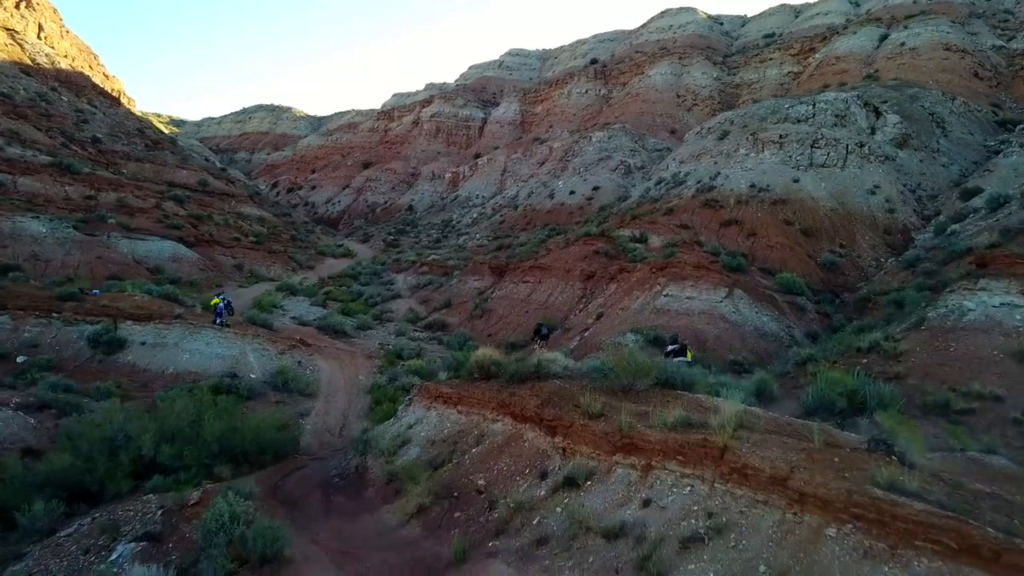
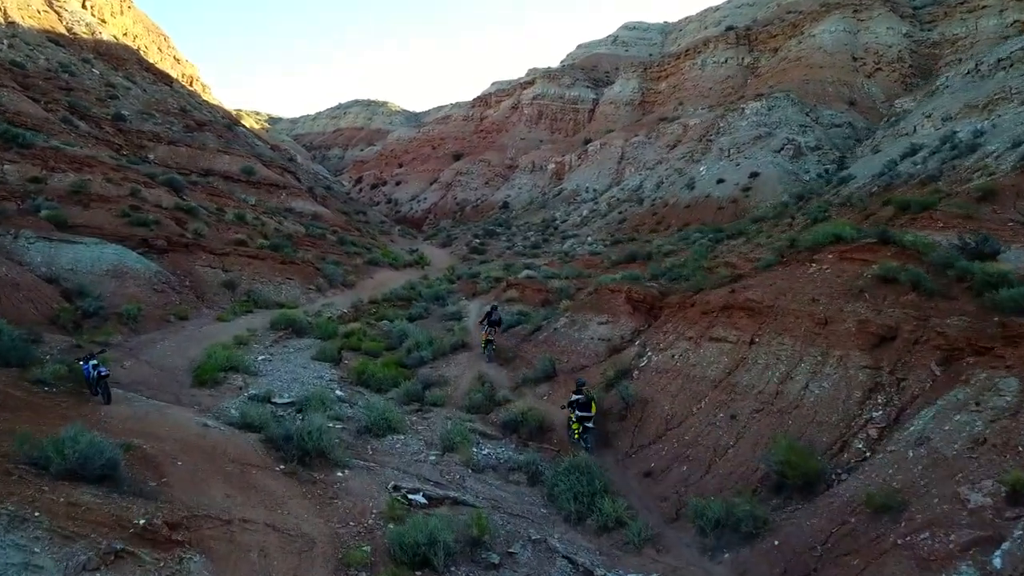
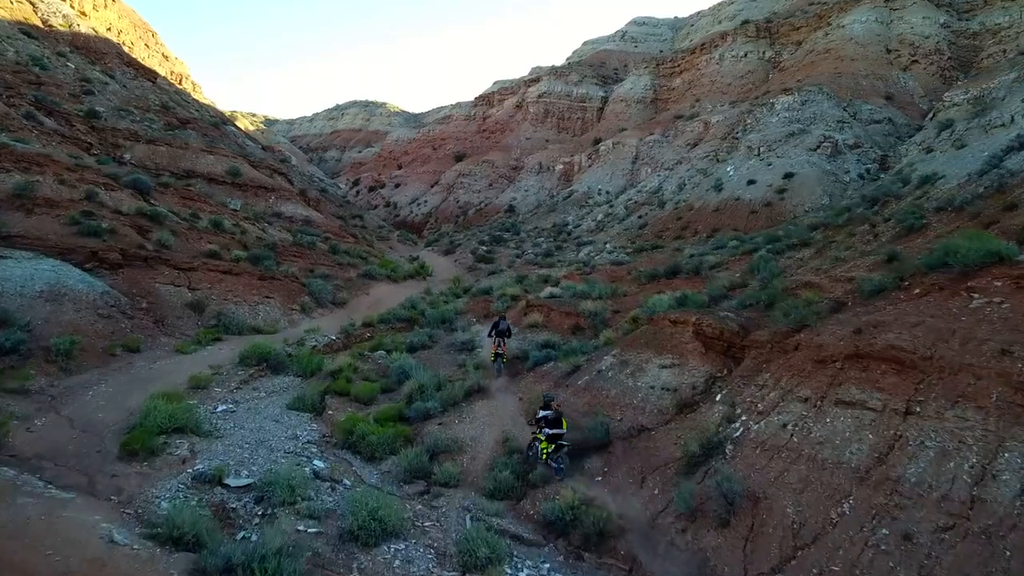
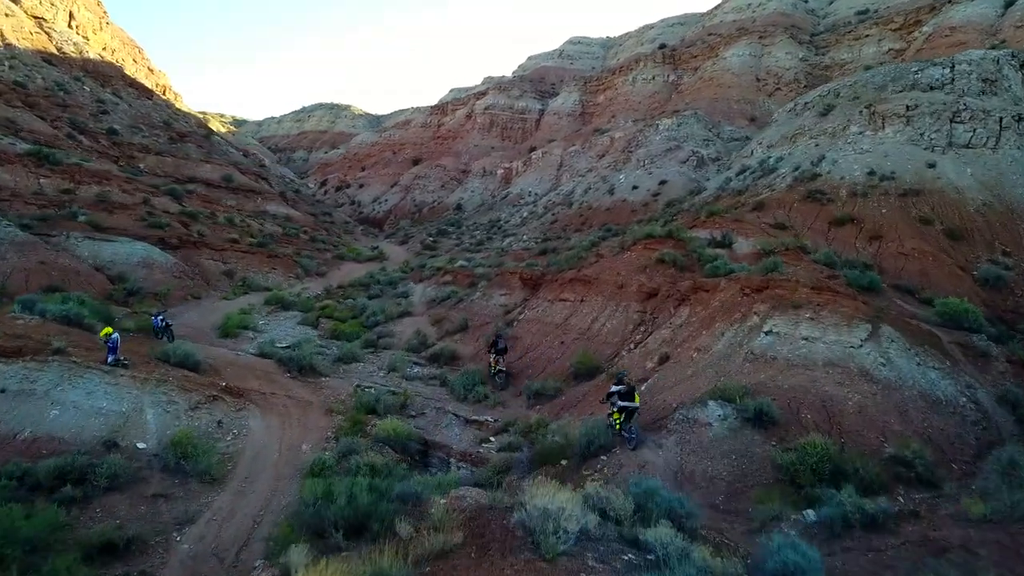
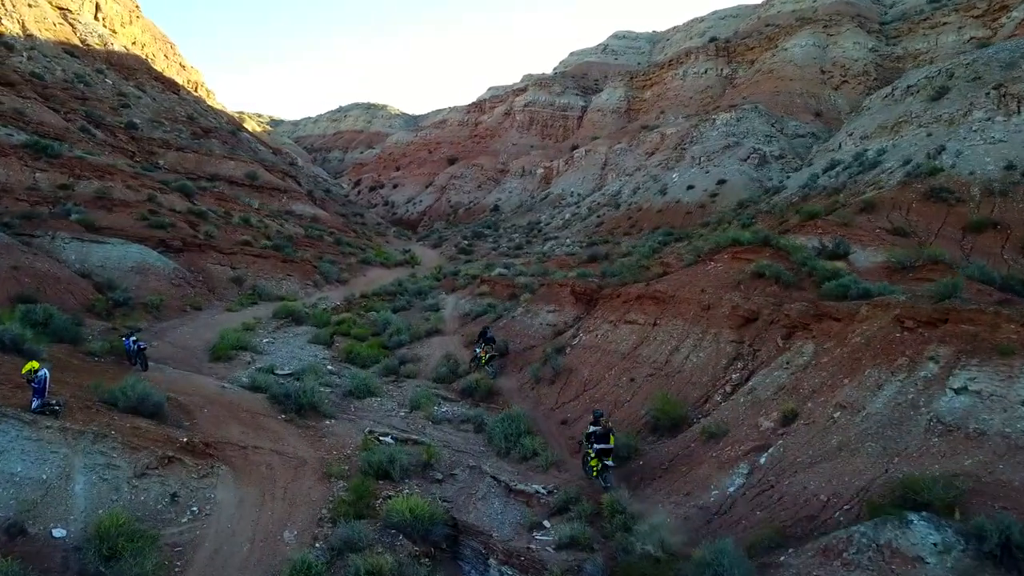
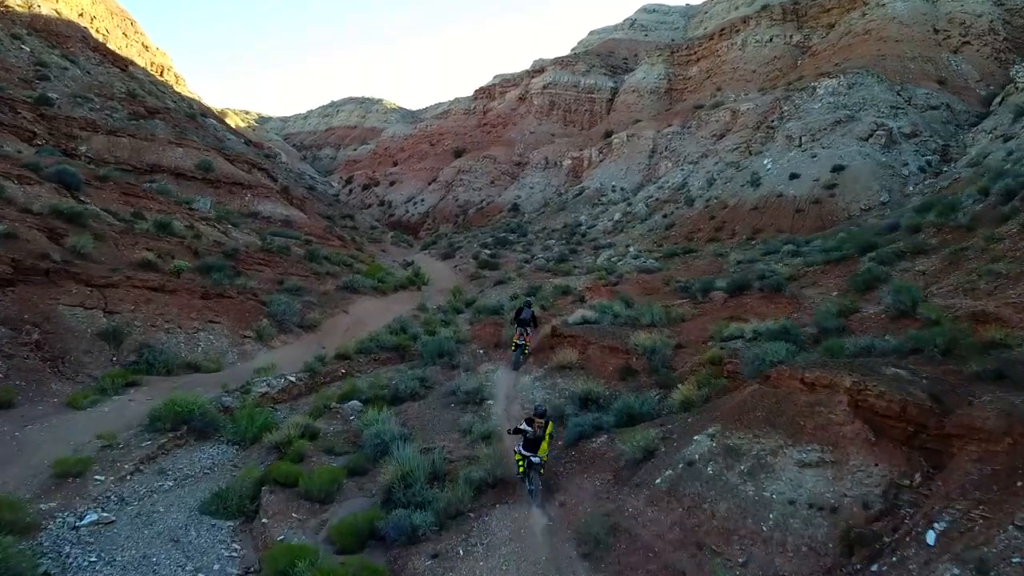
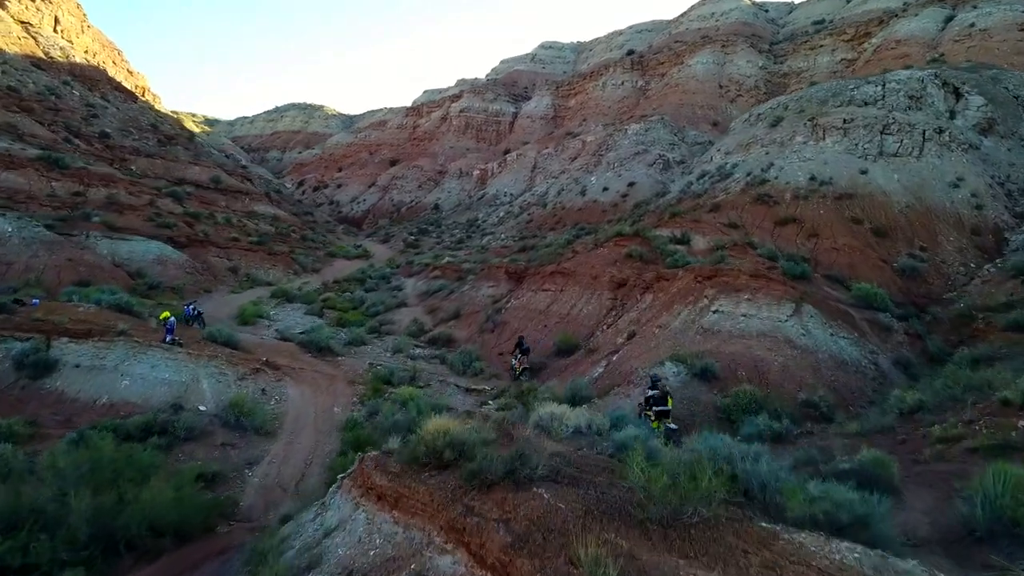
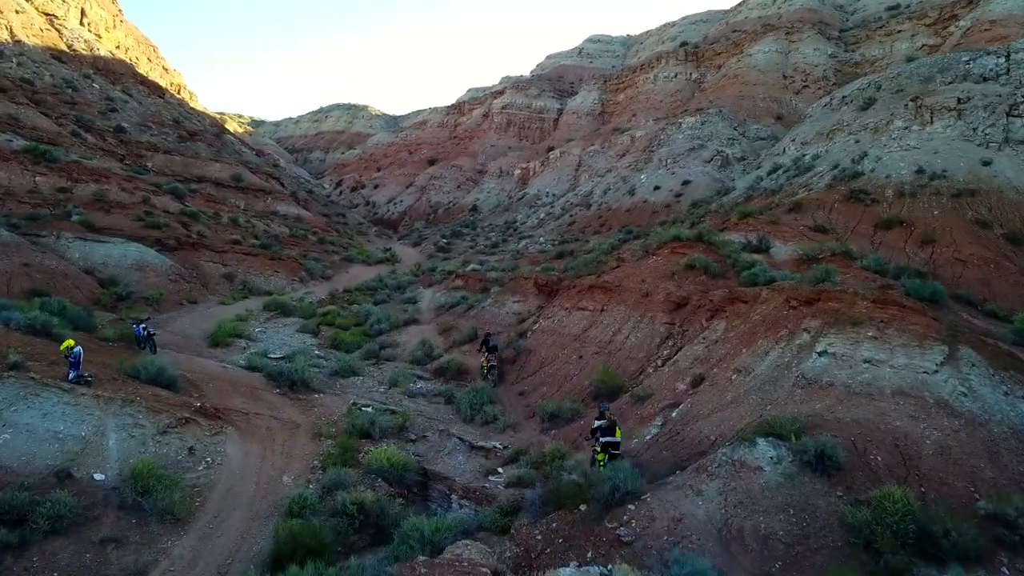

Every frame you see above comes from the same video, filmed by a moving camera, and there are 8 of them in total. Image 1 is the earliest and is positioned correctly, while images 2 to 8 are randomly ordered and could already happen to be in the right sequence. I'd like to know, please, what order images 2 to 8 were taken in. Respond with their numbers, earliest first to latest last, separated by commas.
7, 4, 8, 5, 2, 3, 6
